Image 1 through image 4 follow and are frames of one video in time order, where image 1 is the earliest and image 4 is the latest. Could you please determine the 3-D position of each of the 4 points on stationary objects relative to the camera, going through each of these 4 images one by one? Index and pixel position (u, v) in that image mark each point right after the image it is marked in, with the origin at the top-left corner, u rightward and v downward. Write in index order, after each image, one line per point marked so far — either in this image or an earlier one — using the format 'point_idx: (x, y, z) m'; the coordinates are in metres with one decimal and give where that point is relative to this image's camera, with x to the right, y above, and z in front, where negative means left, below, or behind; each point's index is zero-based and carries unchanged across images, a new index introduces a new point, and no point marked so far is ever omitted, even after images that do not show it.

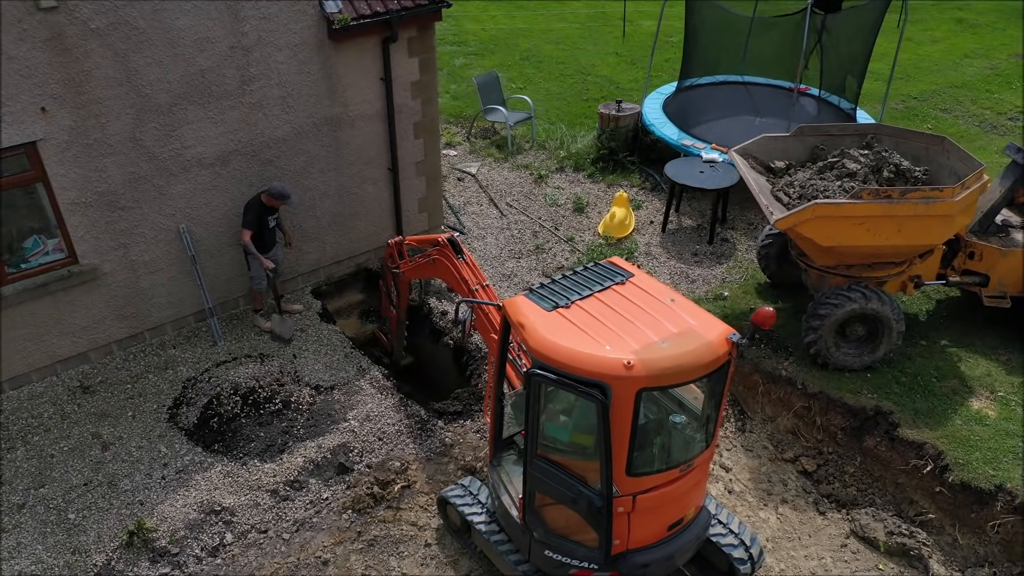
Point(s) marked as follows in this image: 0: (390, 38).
0: (-1.1, +2.2, +7.2) m
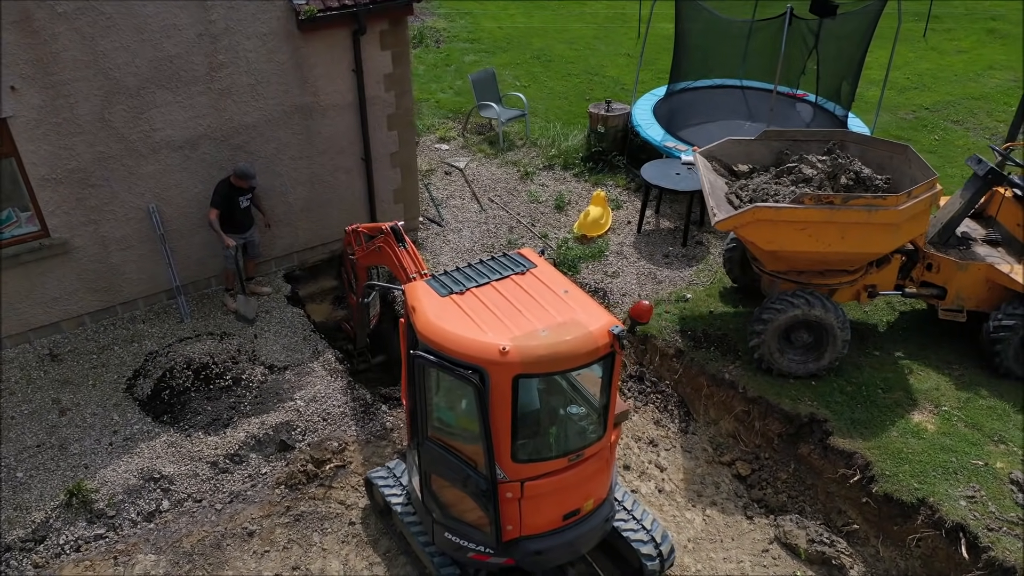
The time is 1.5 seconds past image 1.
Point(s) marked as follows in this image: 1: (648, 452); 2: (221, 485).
0: (-1.4, +2.3, +7.4) m
1: (+1.1, -1.3, +6.6) m
2: (-2.2, -1.5, +6.1) m
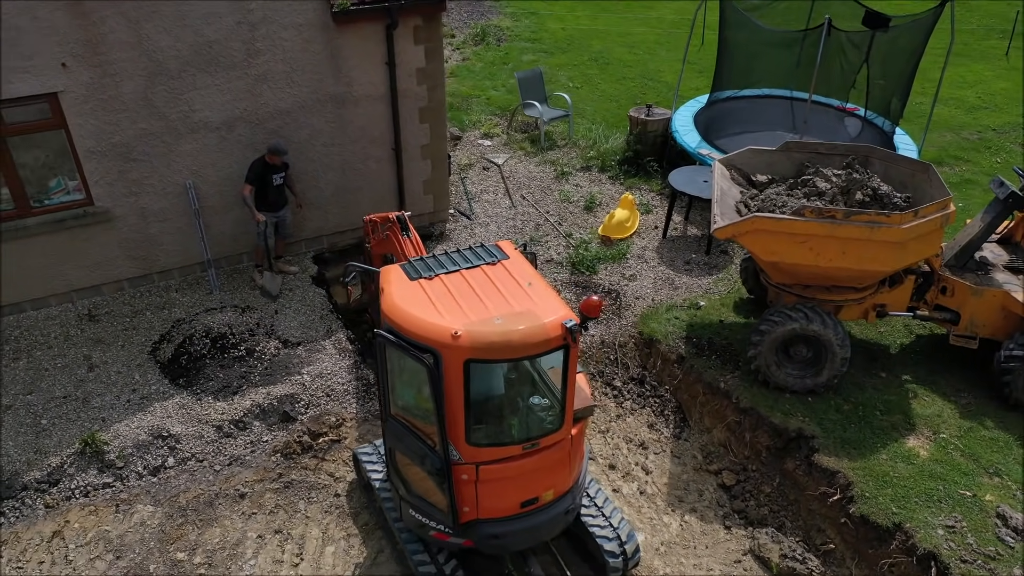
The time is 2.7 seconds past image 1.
0: (-1.1, +2.5, +7.6) m
1: (+1.0, -1.3, +6.6) m
2: (-2.3, -1.3, +6.5) m
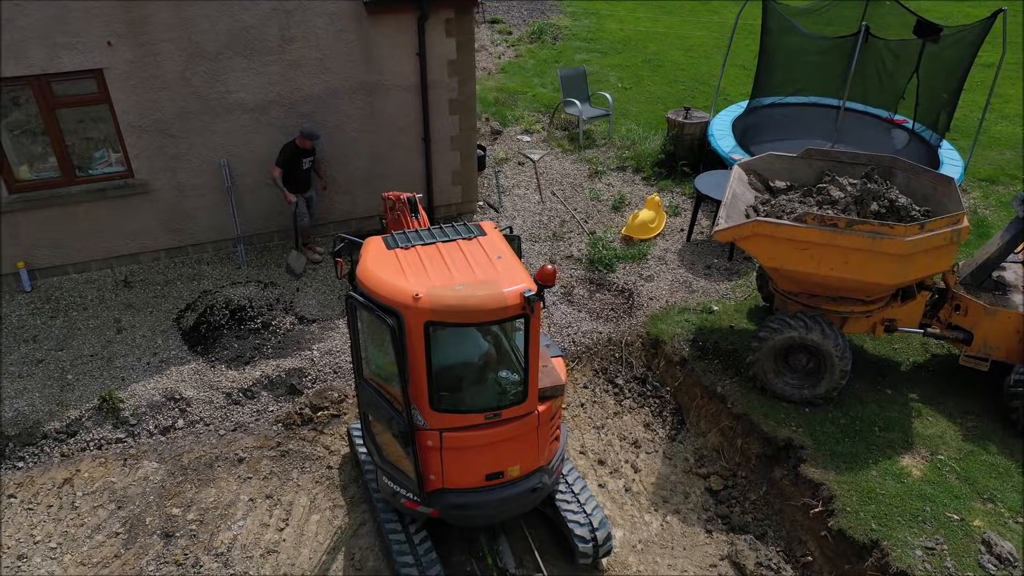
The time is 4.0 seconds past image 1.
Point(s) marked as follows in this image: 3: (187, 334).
0: (-0.8, +2.6, +7.8) m
1: (+0.9, -1.3, +6.6) m
2: (-2.3, -1.0, +6.8) m
3: (-3.0, -0.4, +7.4) m
